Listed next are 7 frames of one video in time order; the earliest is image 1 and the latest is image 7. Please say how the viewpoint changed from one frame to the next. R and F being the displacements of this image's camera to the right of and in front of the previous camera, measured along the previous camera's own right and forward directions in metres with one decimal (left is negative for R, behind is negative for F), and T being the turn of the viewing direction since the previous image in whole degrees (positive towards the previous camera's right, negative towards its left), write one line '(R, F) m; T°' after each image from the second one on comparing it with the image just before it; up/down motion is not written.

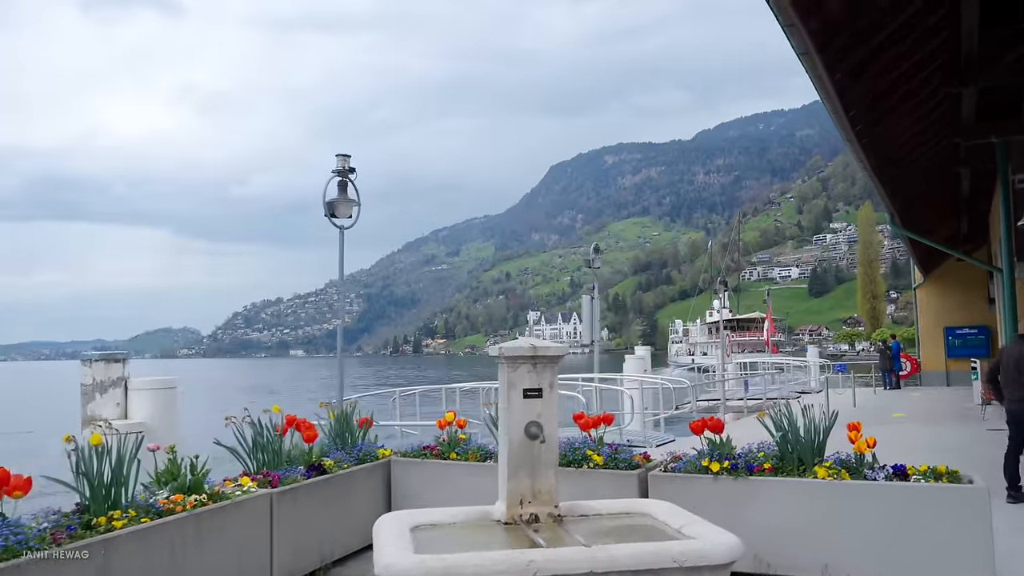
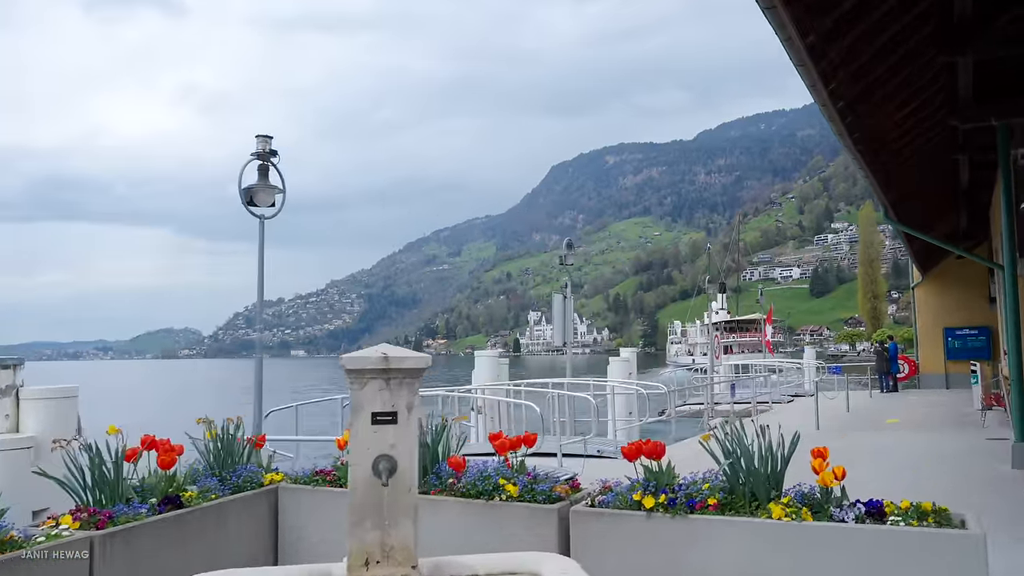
(+0.5, +0.8) m; 0°
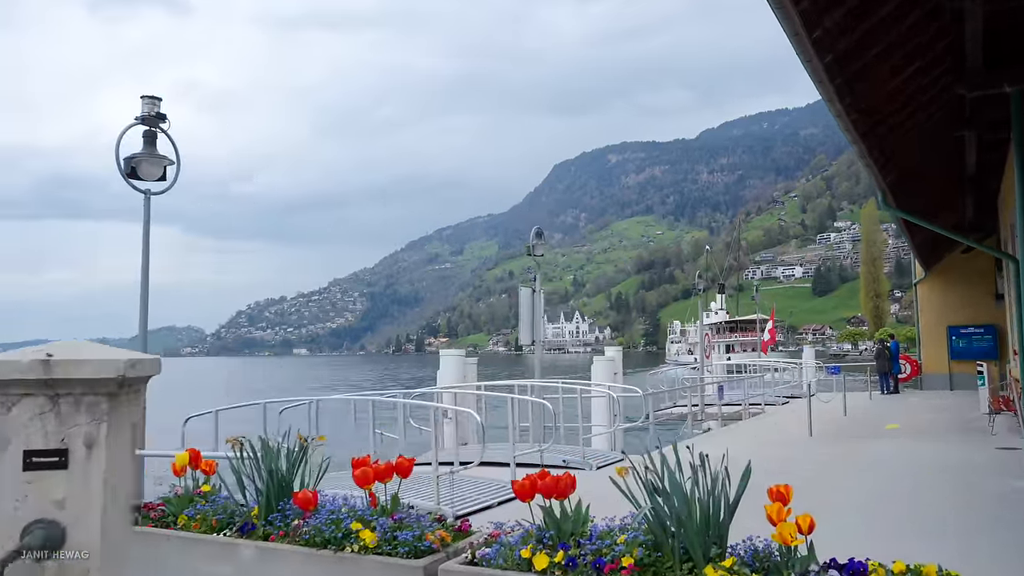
(+0.5, +0.9) m; 0°
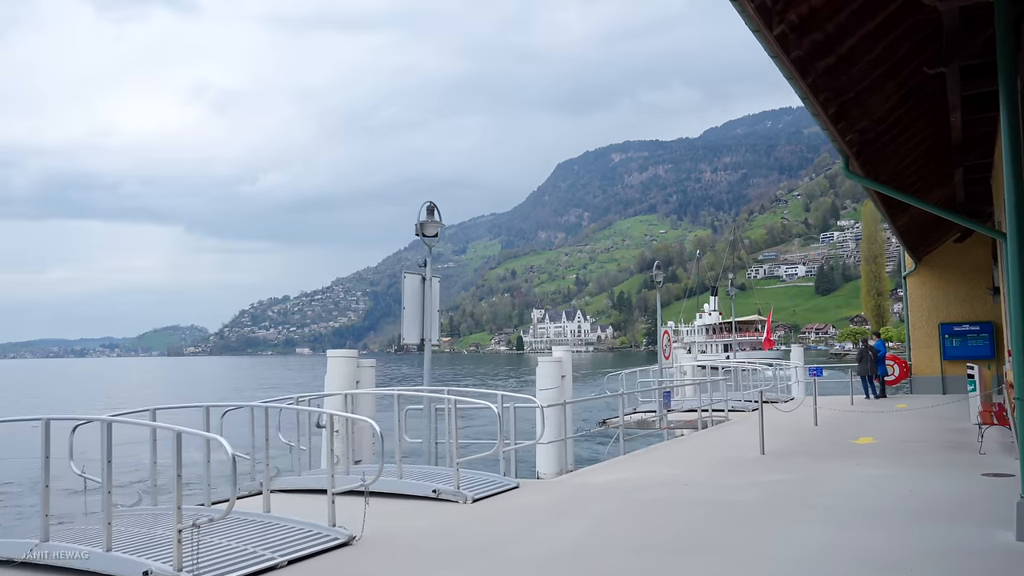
(+1.2, +1.8) m; 0°
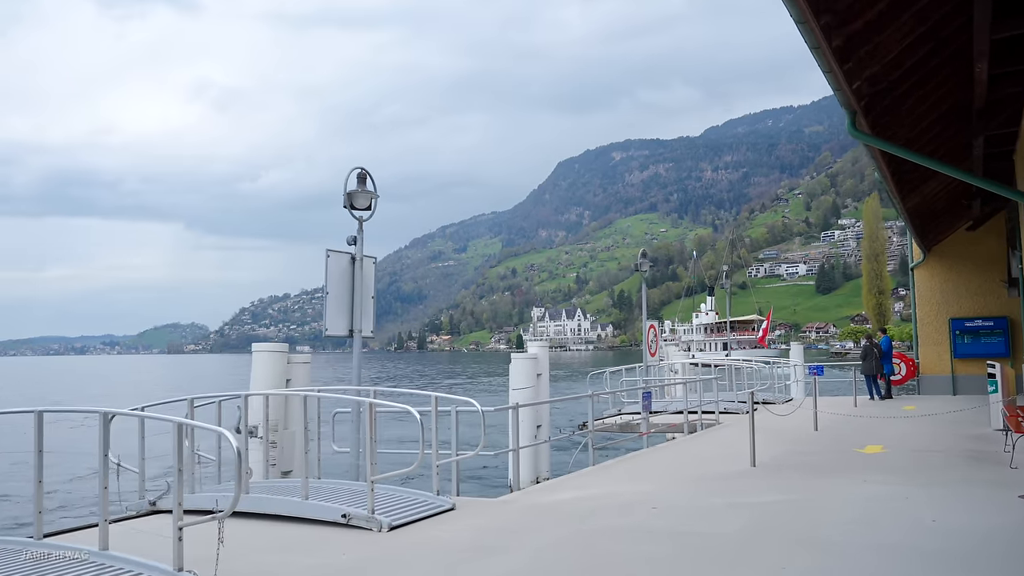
(+0.5, +1.3) m; 0°
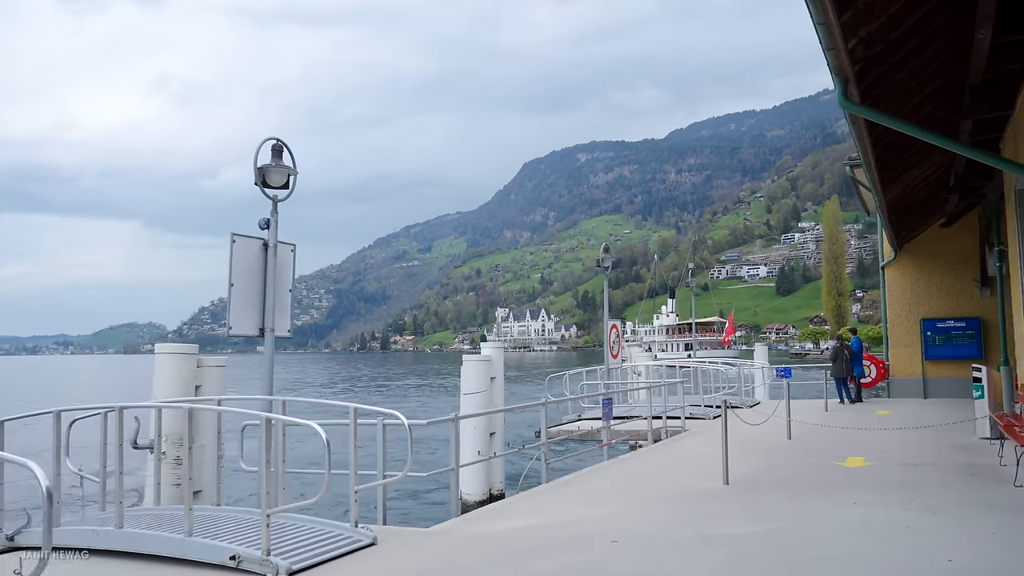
(+0.2, +0.9) m; +3°
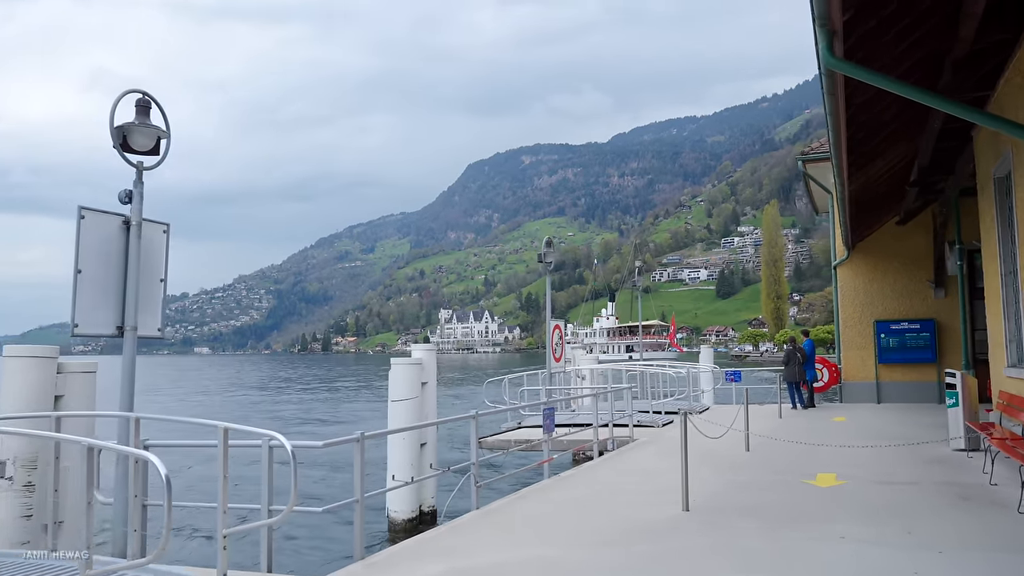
(+0.1, +1.1) m; +4°
